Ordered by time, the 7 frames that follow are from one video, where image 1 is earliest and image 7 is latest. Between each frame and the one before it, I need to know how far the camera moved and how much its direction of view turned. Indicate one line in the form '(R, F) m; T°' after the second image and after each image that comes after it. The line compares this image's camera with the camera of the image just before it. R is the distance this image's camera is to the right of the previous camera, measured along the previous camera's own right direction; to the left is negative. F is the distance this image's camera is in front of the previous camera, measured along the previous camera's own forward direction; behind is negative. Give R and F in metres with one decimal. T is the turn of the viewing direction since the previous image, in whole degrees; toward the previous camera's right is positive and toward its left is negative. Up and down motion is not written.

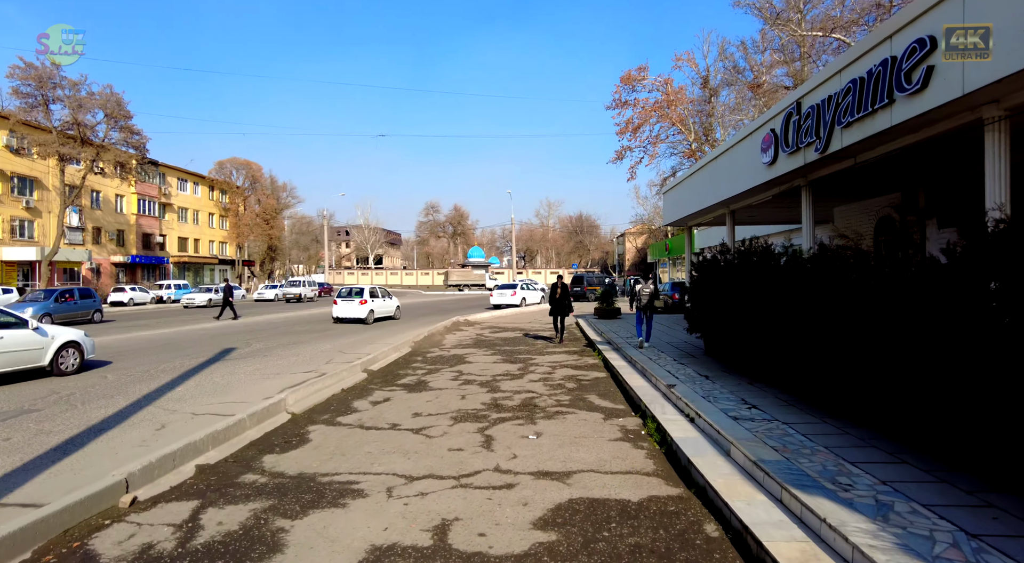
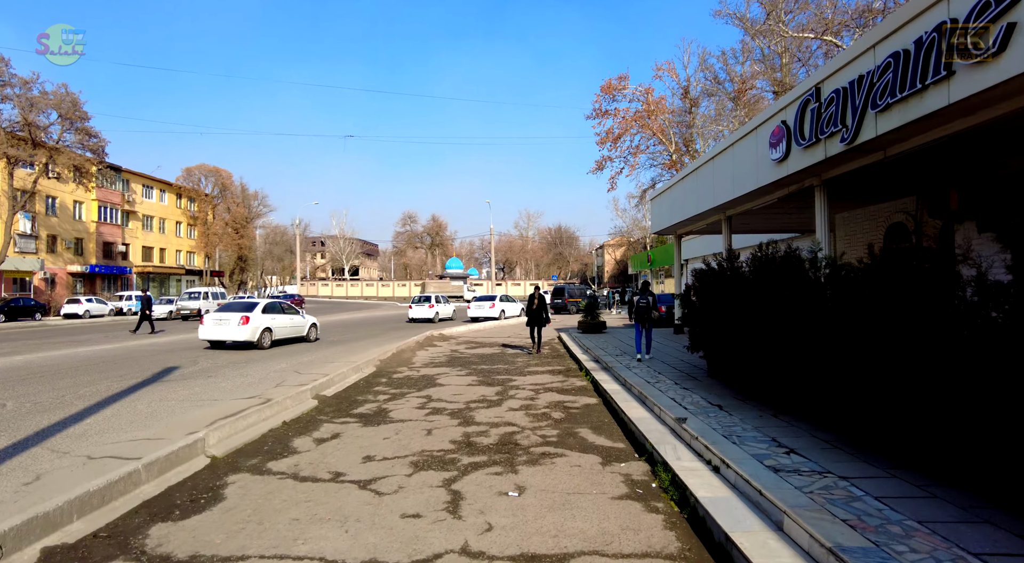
(0.0, +1.3) m; +2°
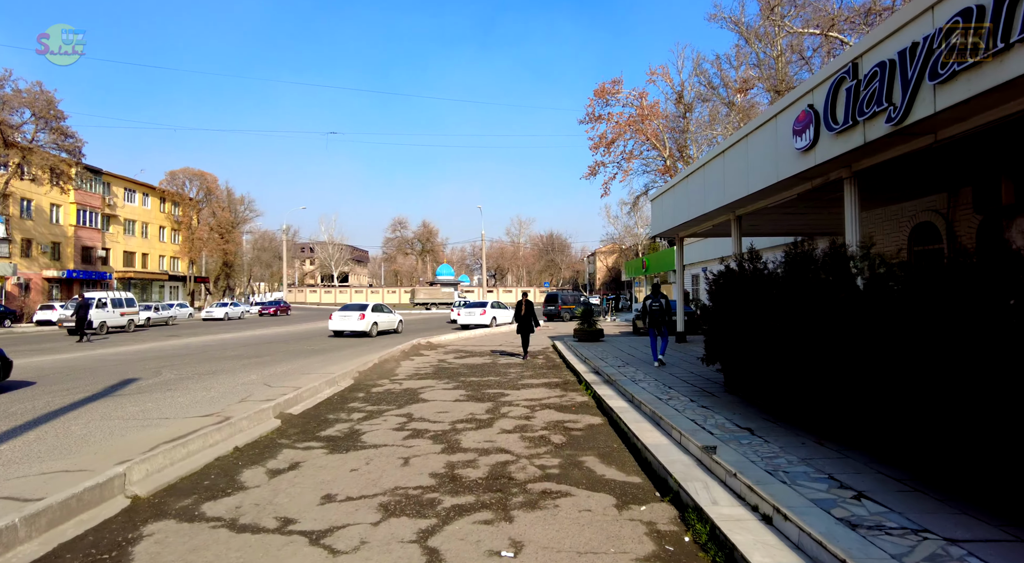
(0.0, +1.1) m; +1°
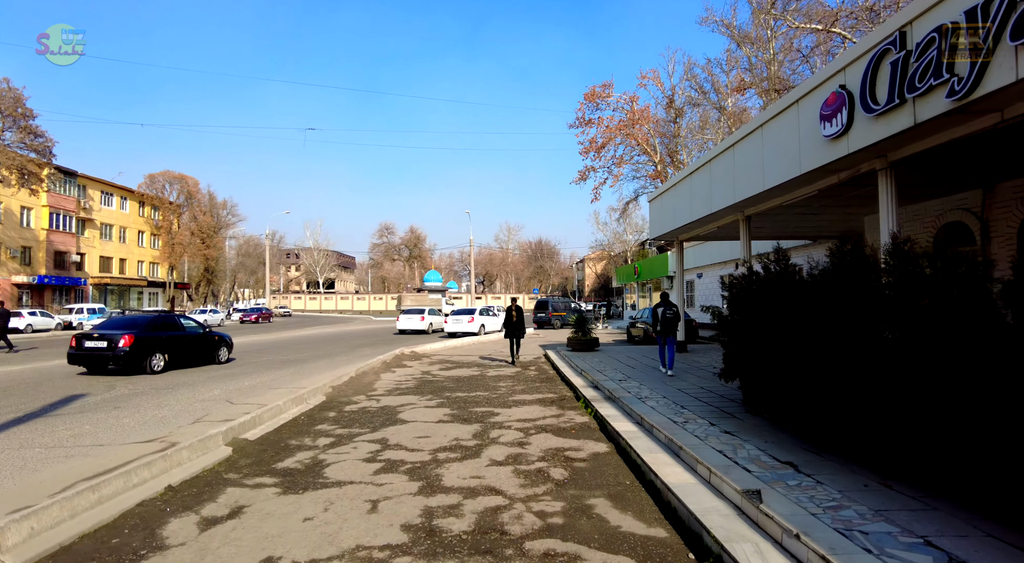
(0.0, +1.0) m; +1°
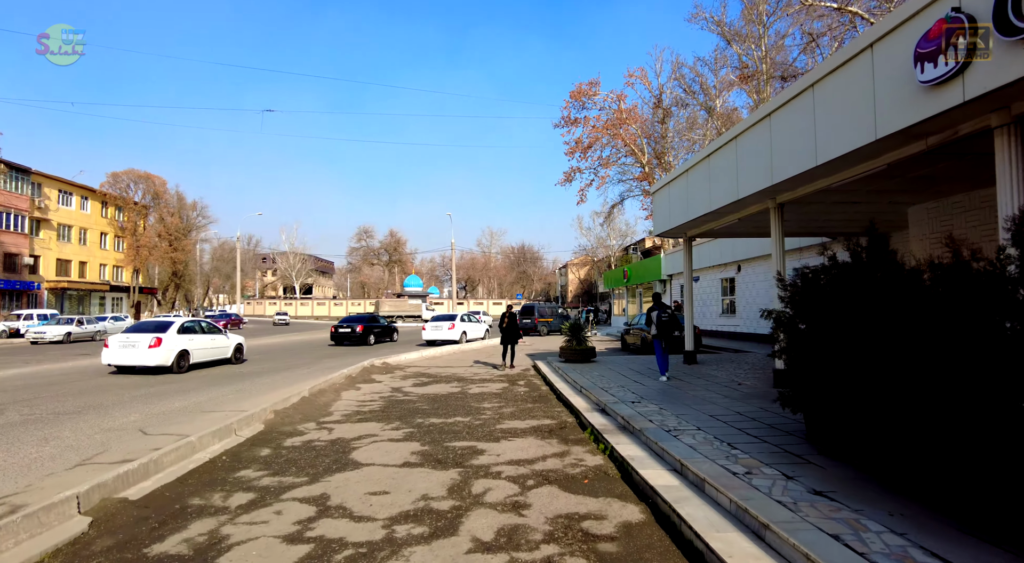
(-0.1, +2.0) m; +2°
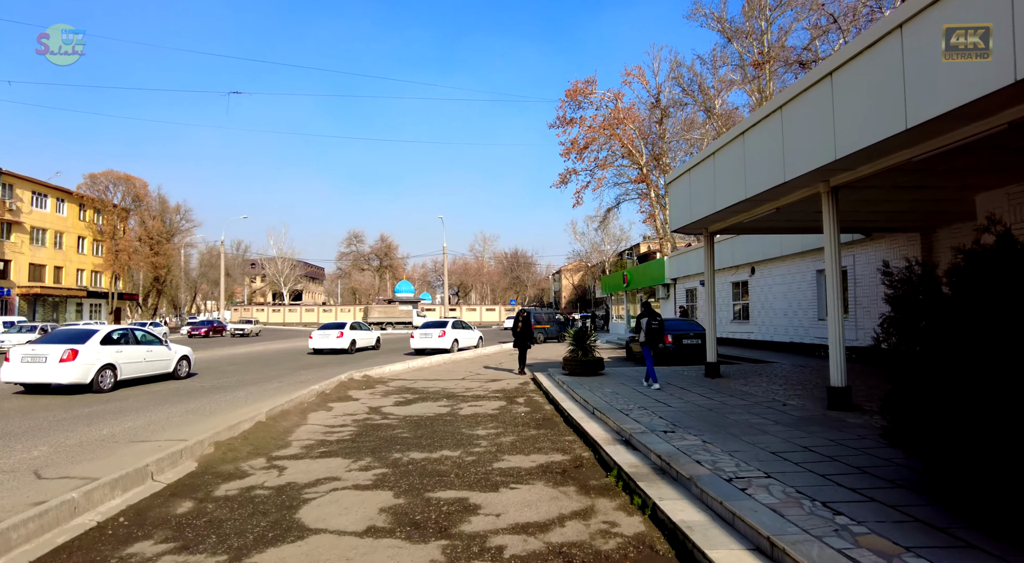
(-0.1, +1.7) m; +1°
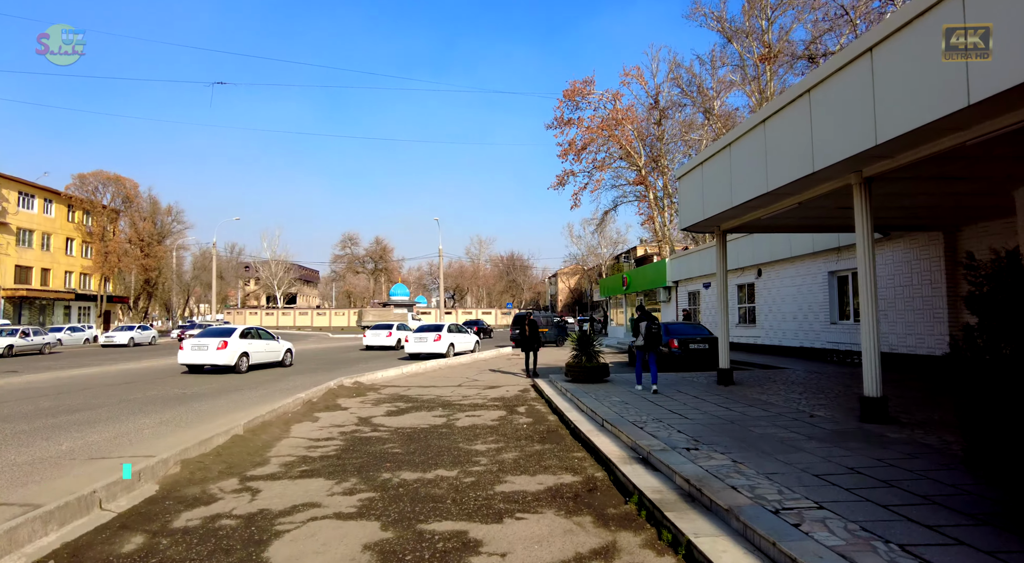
(-0.1, +0.7) m; 0°
